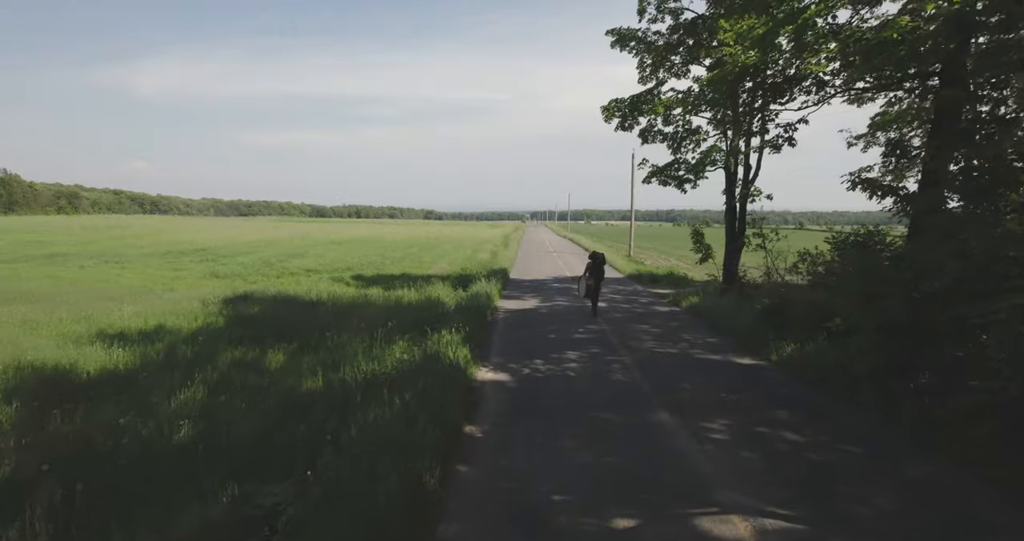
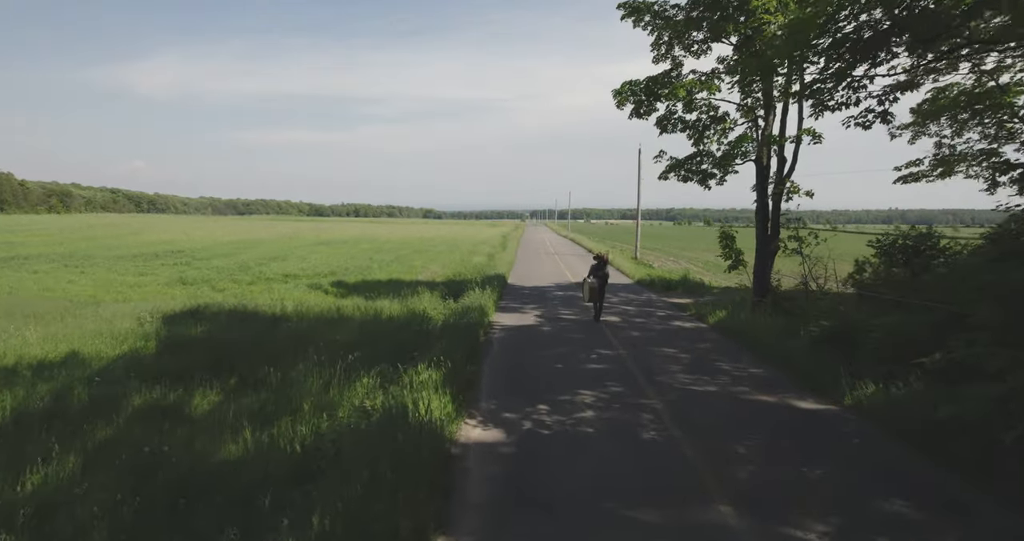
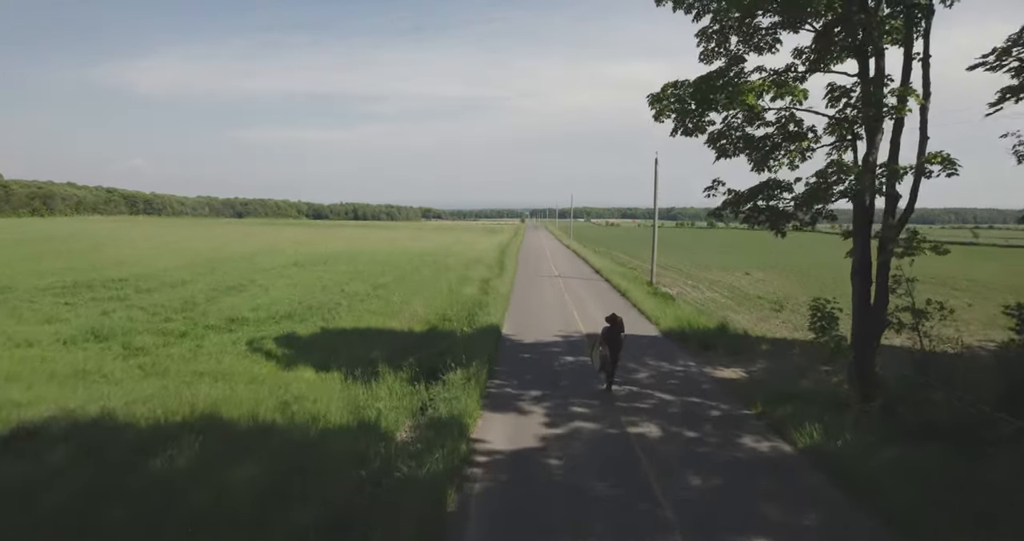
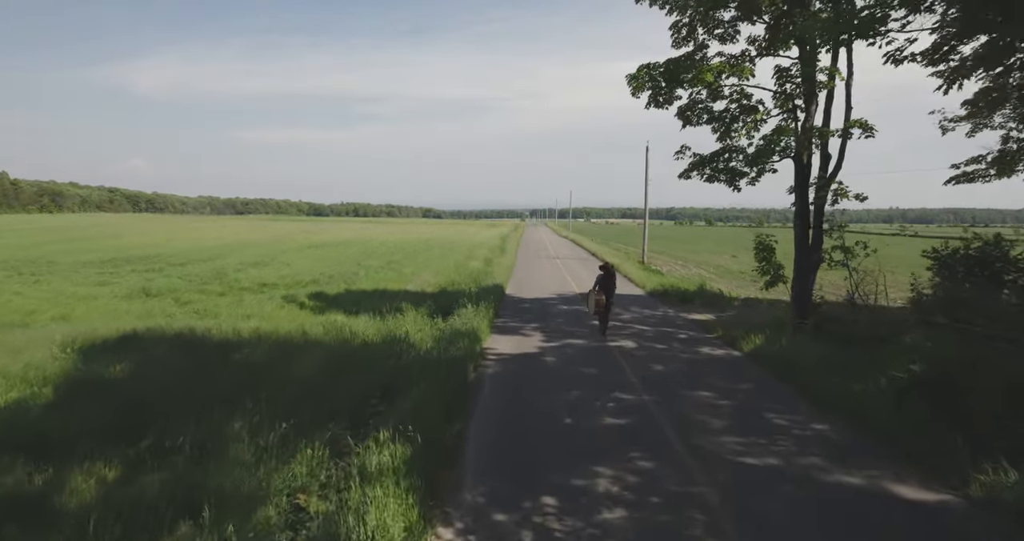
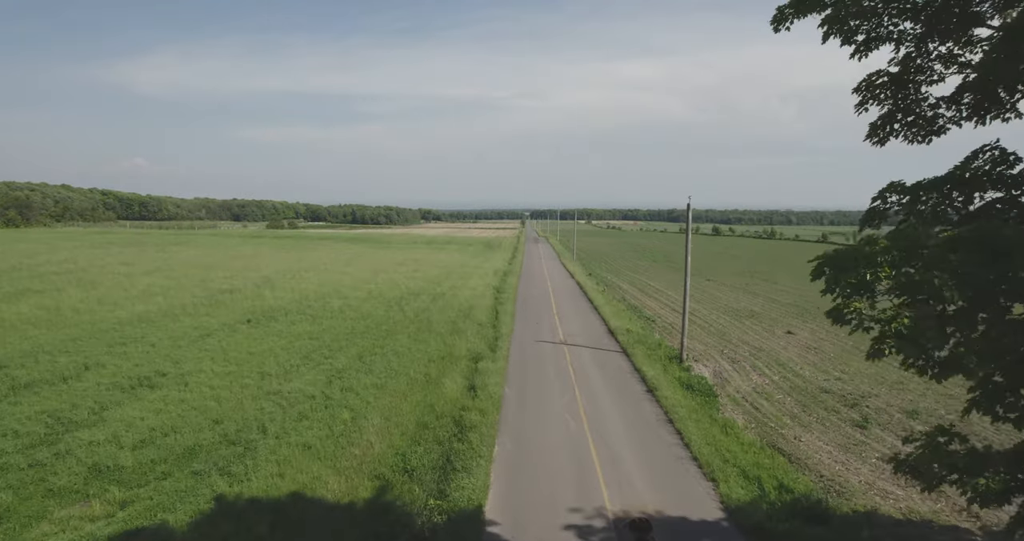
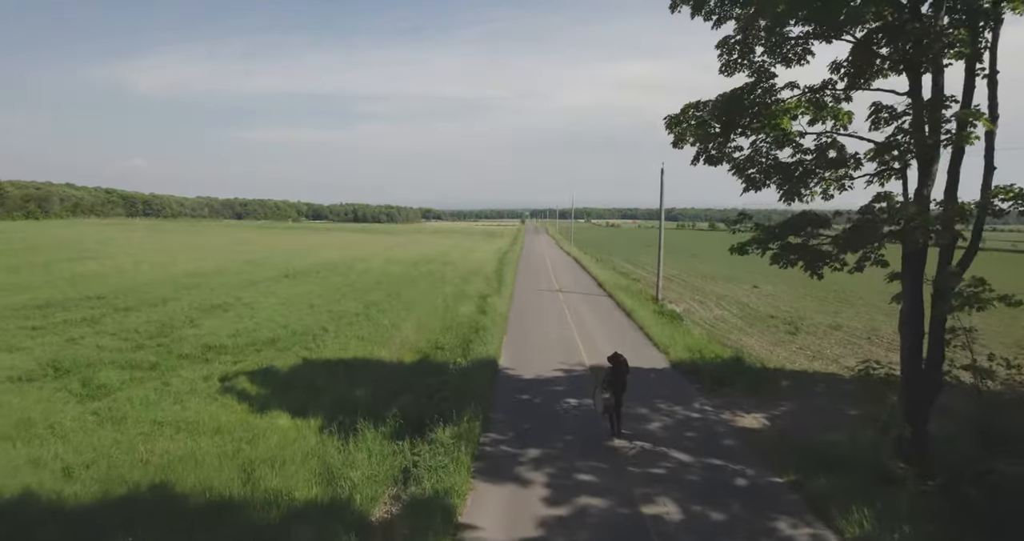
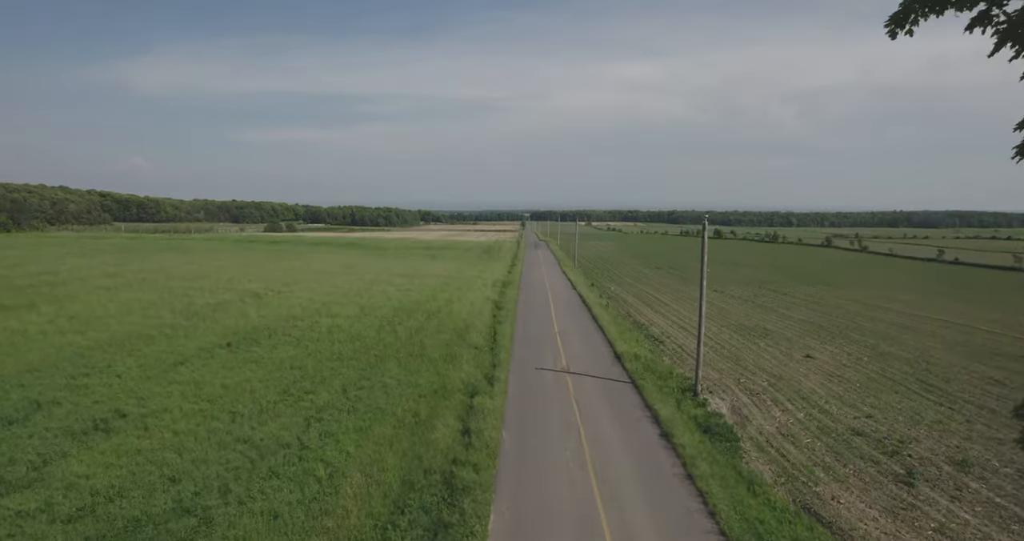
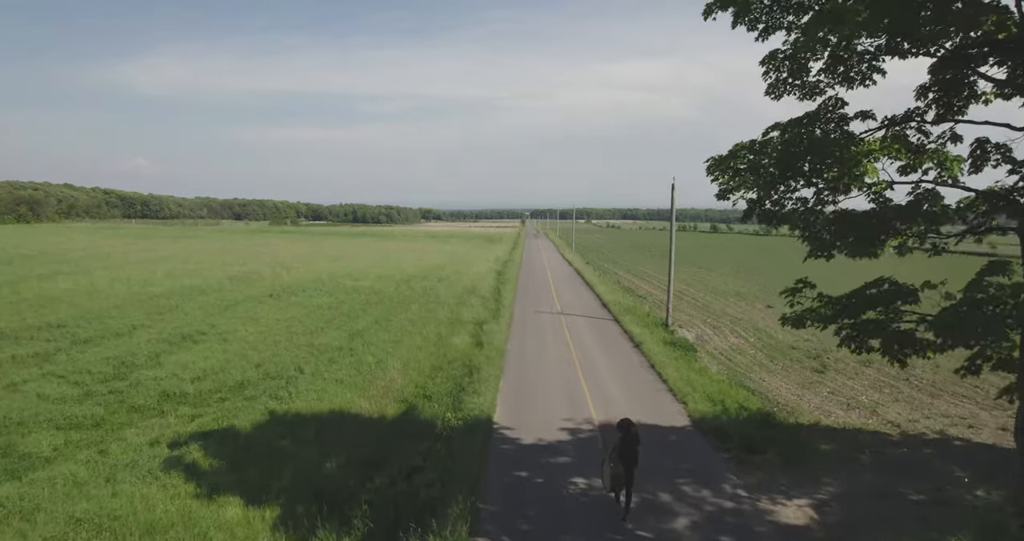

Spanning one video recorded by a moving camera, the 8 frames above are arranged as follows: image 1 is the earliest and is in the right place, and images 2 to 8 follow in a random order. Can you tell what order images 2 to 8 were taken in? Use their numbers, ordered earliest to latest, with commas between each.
2, 4, 3, 6, 8, 5, 7
